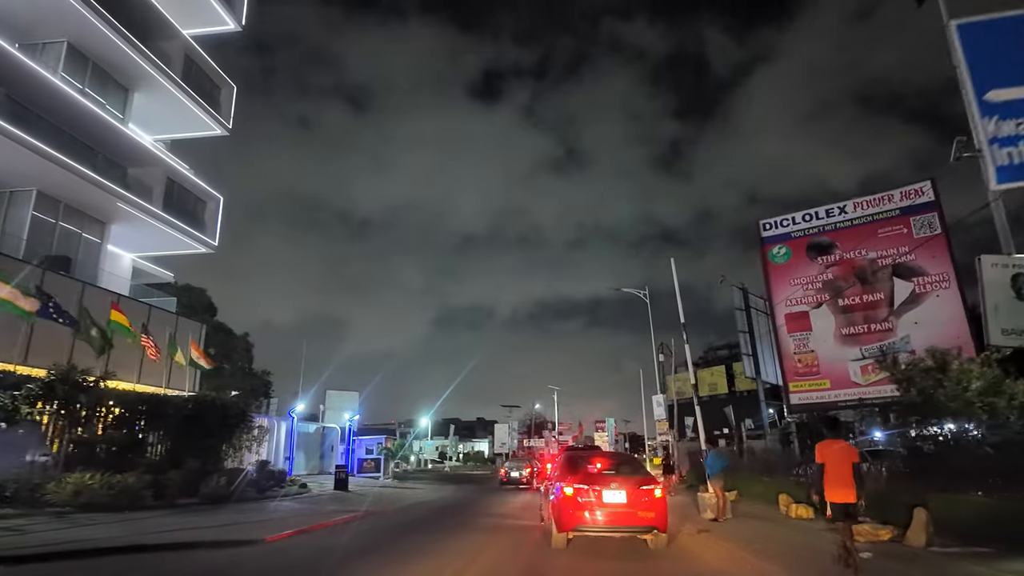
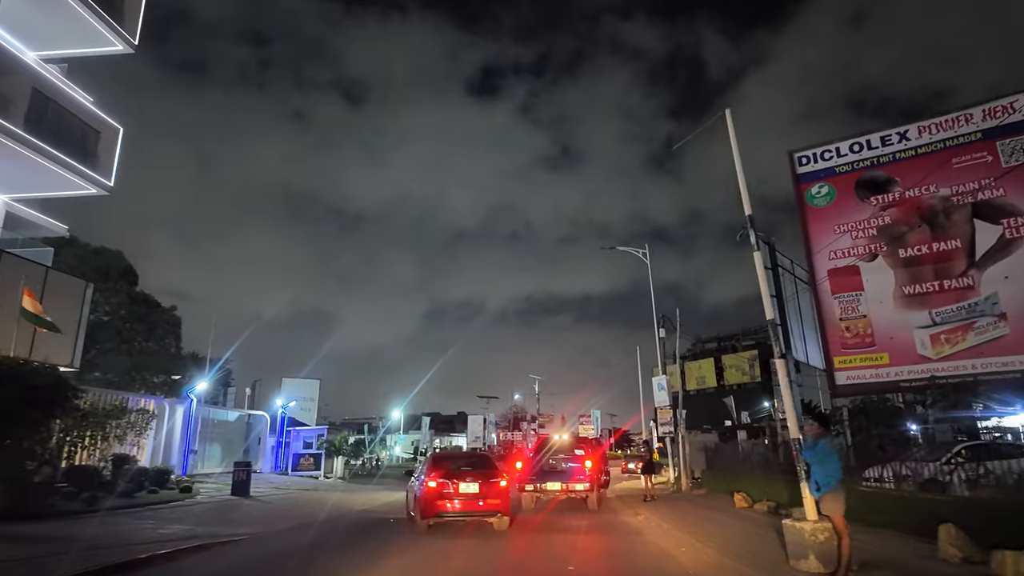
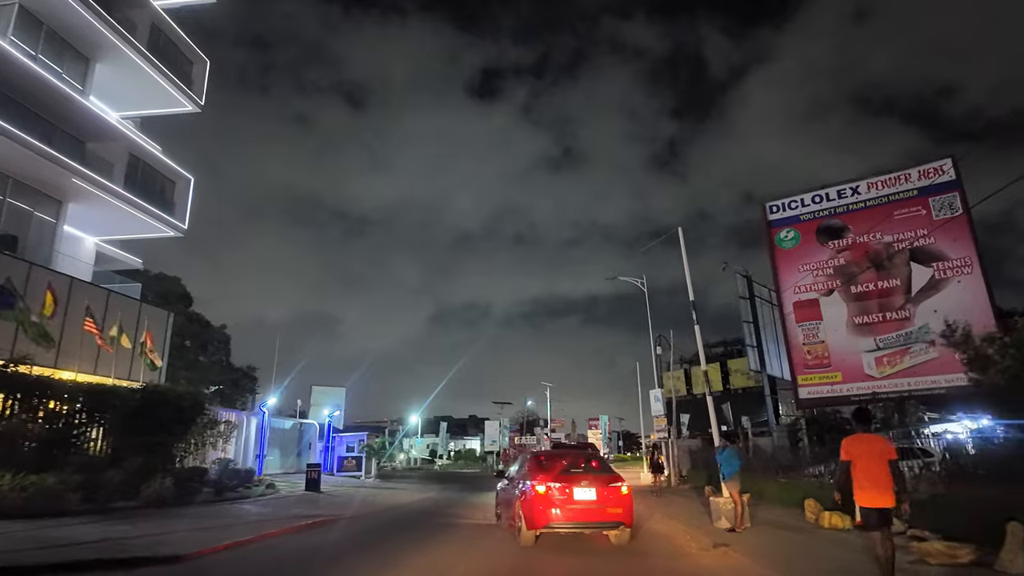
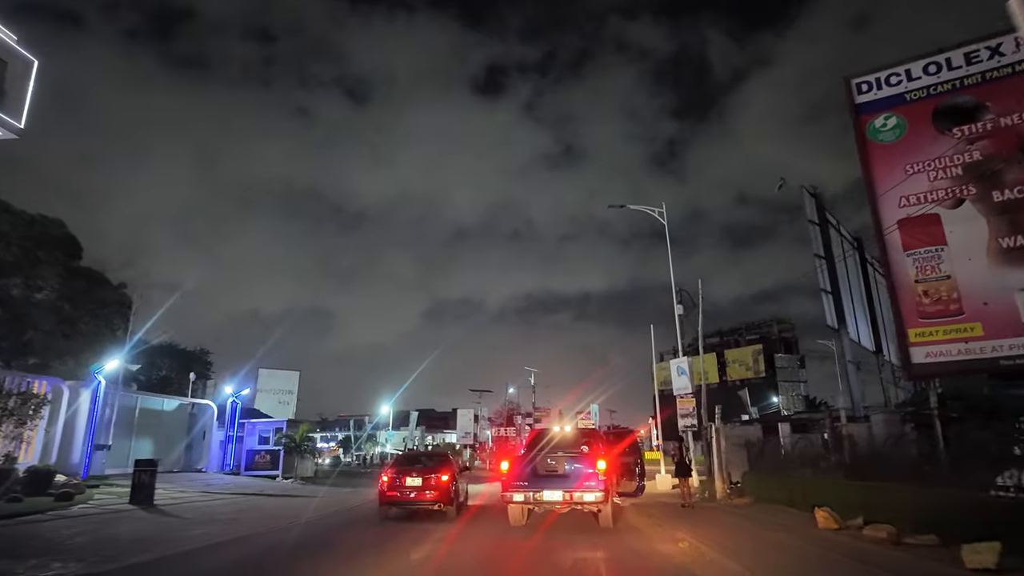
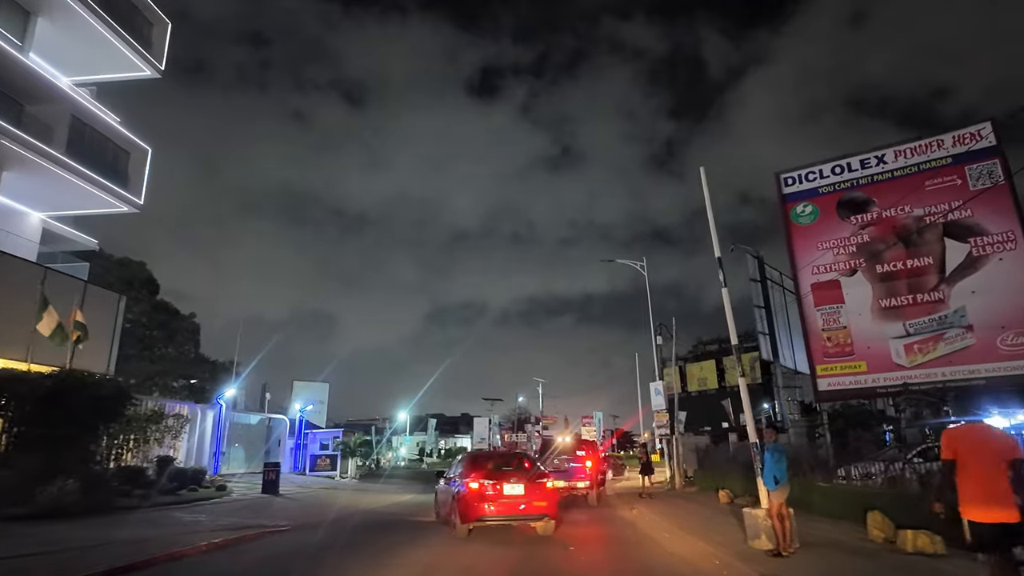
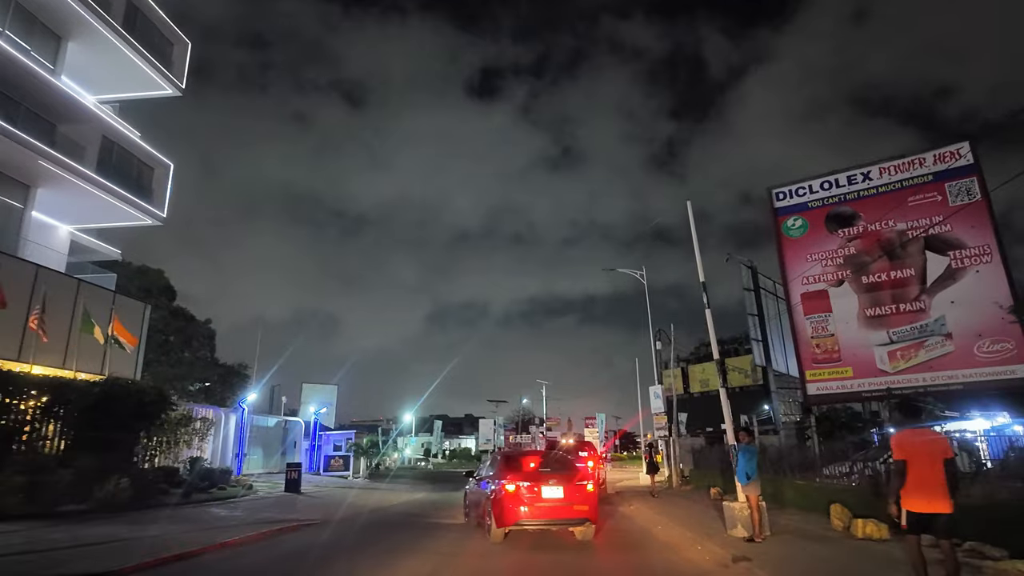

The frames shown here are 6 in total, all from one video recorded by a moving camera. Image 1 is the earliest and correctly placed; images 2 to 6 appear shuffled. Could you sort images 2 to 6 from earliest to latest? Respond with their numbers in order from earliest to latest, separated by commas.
3, 6, 5, 2, 4
